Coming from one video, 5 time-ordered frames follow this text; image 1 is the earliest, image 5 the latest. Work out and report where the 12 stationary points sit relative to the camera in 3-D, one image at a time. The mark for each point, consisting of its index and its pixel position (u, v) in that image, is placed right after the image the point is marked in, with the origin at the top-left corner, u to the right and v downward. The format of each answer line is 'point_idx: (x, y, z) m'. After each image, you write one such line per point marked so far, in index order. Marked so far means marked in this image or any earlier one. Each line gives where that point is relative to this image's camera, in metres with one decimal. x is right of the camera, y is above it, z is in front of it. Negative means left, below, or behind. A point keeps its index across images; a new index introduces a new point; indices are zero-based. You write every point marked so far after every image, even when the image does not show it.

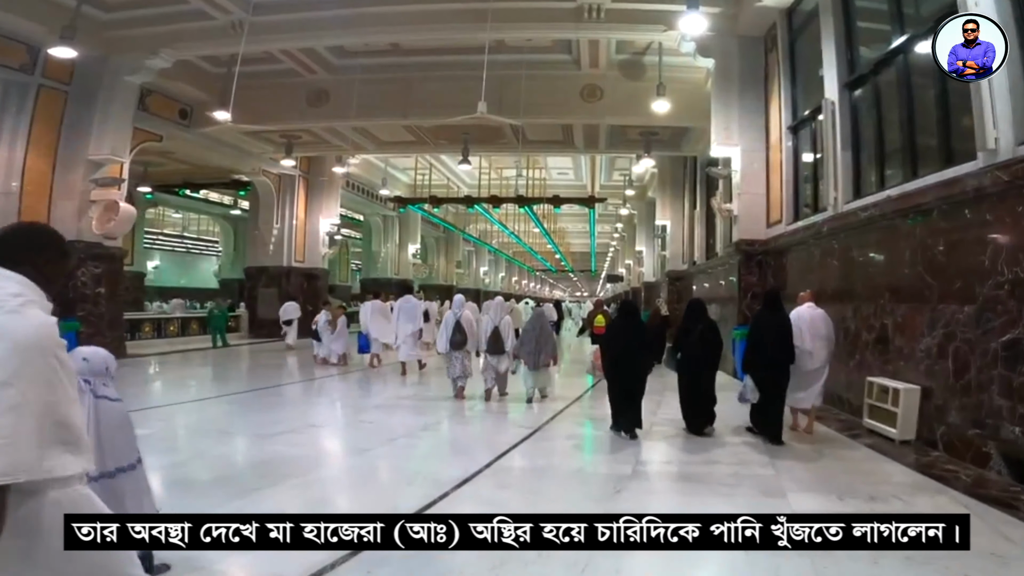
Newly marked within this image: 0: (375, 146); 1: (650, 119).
0: (-2.7, +2.8, +13.2) m
1: (+2.2, +2.7, +10.9) m
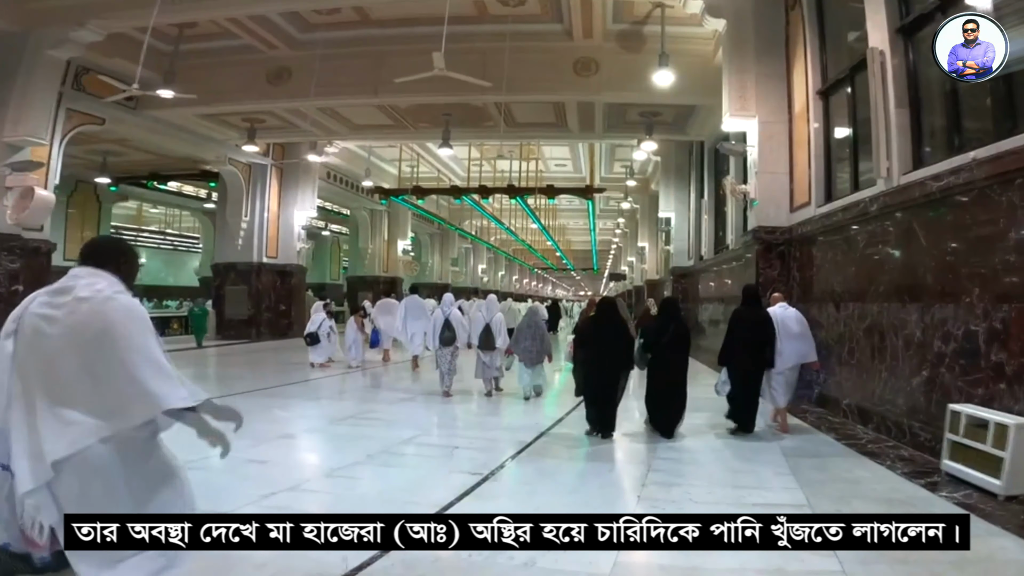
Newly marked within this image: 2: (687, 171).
0: (-2.9, +2.8, +12.0) m
1: (+2.0, +2.8, +9.7) m
2: (+3.6, +2.4, +14.0) m
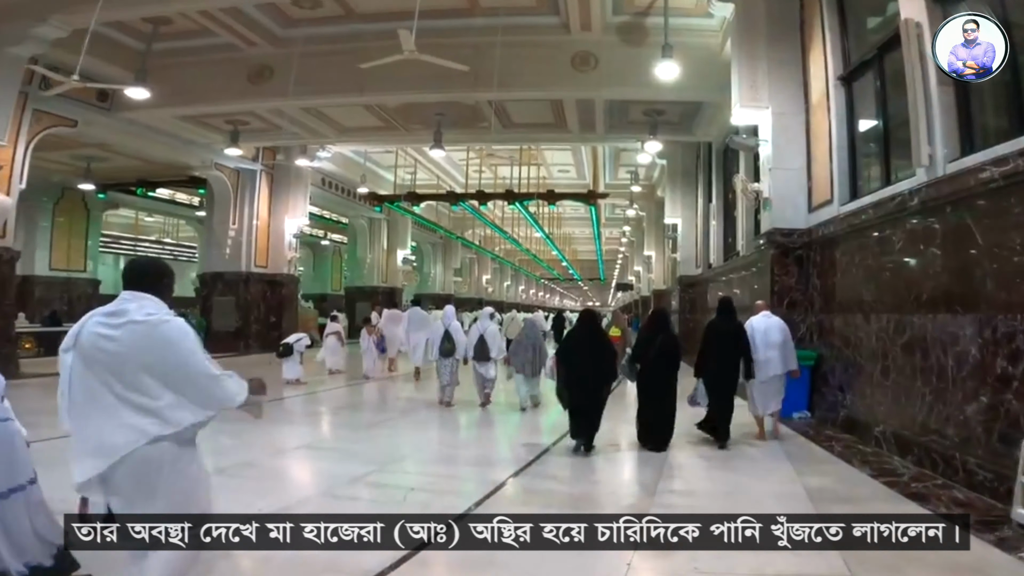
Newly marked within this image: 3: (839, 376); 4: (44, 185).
0: (-3.0, +2.6, +11.4) m
1: (+1.9, +2.7, +9.0) m
2: (+3.6, +2.2, +13.3) m
3: (+2.5, -0.7, +5.1) m
4: (-10.7, +2.4, +15.4) m
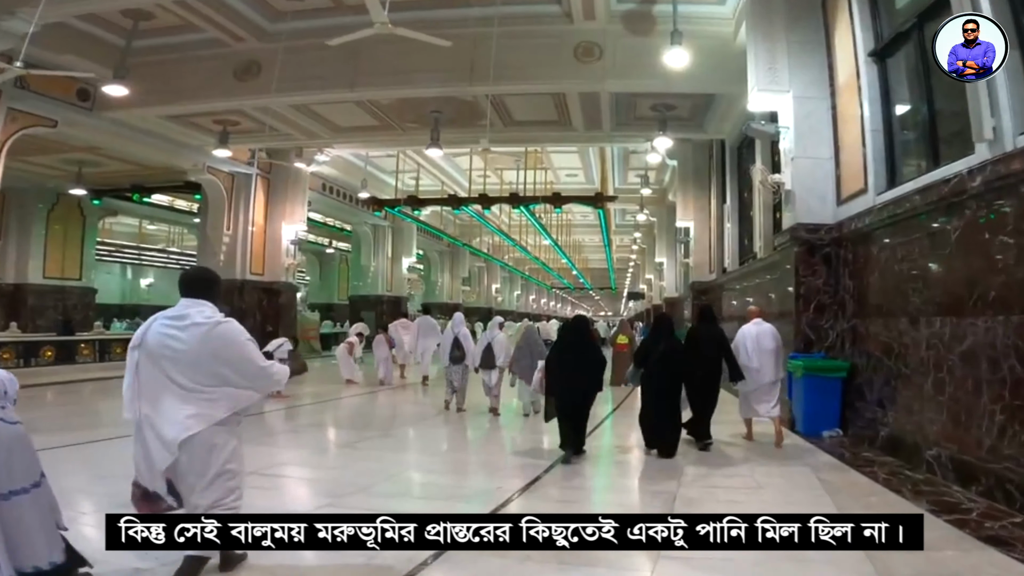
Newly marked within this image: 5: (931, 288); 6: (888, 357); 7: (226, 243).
0: (-2.9, +2.5, +11.0) m
1: (+1.9, +2.6, +8.4) m
2: (+3.7, +2.1, +12.7) m
3: (+2.4, -0.7, +4.5) m
4: (-10.6, +2.2, +15.0) m
5: (+2.3, 0.0, +3.8) m
6: (+2.4, -0.4, +4.3) m
7: (-5.5, +0.9, +13.0) m
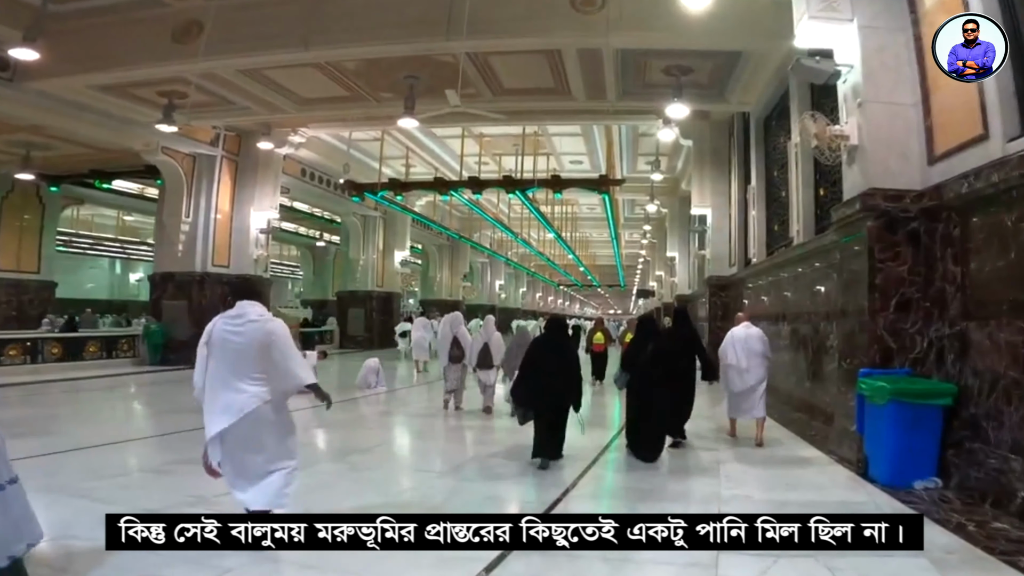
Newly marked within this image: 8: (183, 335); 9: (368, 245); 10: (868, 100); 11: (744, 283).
0: (-3.1, +2.6, +9.5) m
1: (+1.8, +2.7, +7.0) m
2: (+3.6, +2.2, +11.2) m
3: (+2.2, -0.6, +3.0) m
4: (-10.7, +2.3, +13.7) m
5: (+2.1, 0.0, +2.3) m
6: (+2.2, -0.4, +2.9) m
7: (-5.6, +1.1, +11.6) m
8: (-5.8, -0.8, +12.0) m
9: (-4.1, +1.2, +19.2) m
10: (+2.3, +1.2, +4.2) m
11: (+3.3, +0.1, +9.6) m
